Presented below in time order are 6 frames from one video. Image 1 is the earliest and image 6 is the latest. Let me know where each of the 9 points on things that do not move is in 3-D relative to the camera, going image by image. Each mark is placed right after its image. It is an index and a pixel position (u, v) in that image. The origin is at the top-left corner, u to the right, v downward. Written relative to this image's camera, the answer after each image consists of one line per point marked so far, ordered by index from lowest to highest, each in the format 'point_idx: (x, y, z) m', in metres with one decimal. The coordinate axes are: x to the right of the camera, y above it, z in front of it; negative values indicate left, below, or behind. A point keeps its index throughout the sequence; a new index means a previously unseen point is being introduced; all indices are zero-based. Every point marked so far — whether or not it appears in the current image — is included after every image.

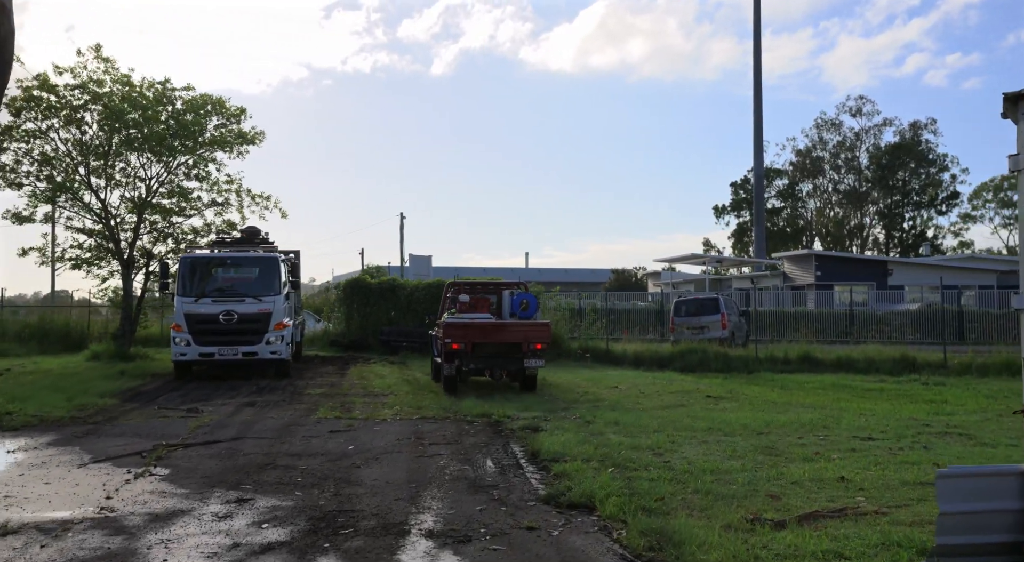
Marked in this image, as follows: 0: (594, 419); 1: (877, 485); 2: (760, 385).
0: (+1.1, -1.8, +11.0) m
1: (+3.0, -1.7, +7.0) m
2: (+5.2, -2.2, +17.9) m
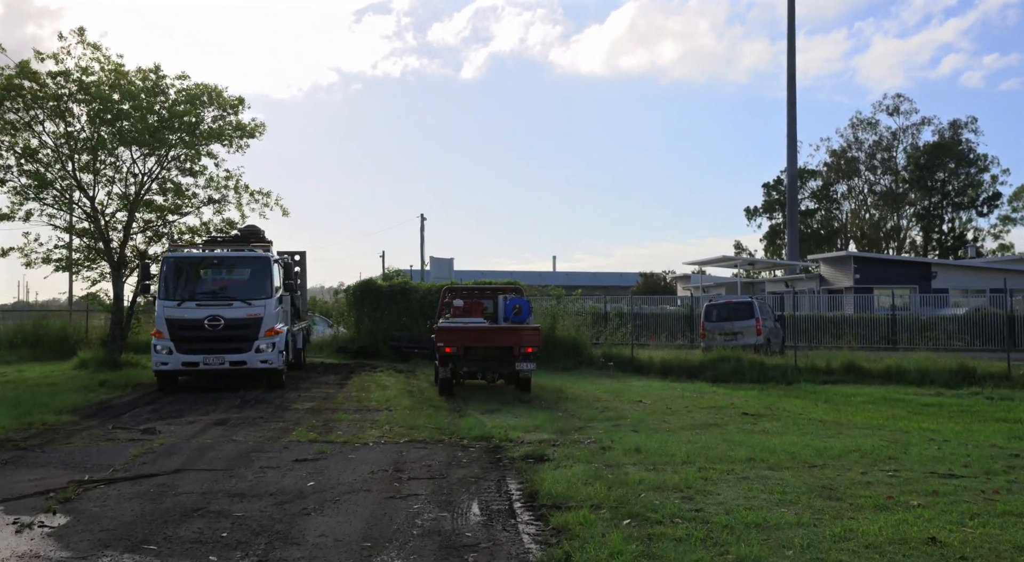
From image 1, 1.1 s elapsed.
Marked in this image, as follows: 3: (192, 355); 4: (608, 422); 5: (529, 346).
0: (+1.1, -1.8, +9.3) m
1: (+2.9, -1.7, +5.2) m
2: (+5.4, -2.2, +16.1) m
3: (-5.9, -1.4, +15.7) m
4: (+1.3, -2.0, +11.9) m
5: (+0.1, -1.3, +17.0) m
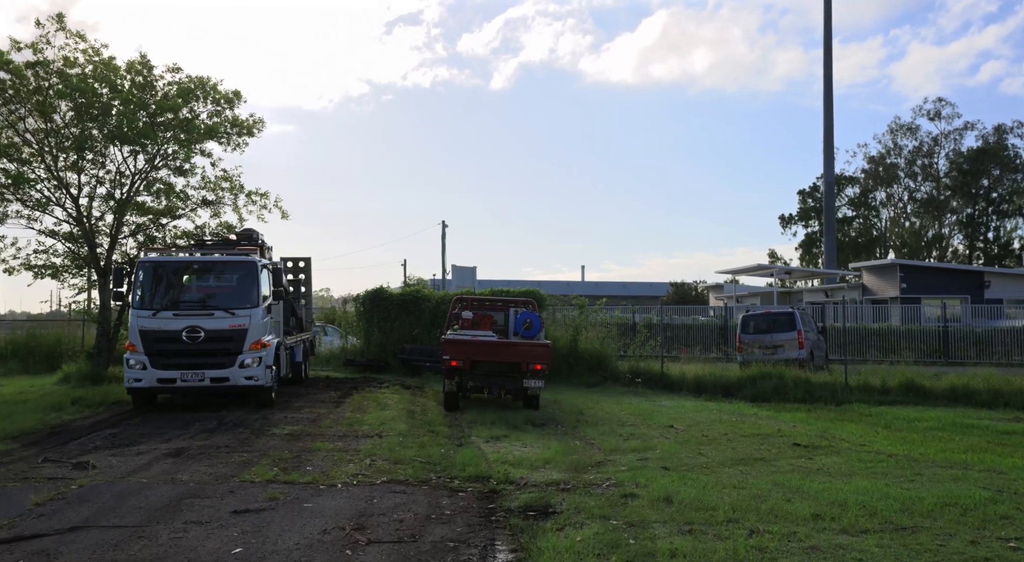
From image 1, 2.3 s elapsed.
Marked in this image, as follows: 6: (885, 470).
0: (+1.1, -1.8, +7.4) m
1: (+2.7, -1.7, +3.3) m
2: (+5.7, -2.3, +14.0) m
3: (-5.6, -1.5, +14.0) m
4: (+1.4, -2.0, +10.0) m
5: (+0.4, -1.4, +15.1) m
6: (+3.8, -1.9, +8.8) m
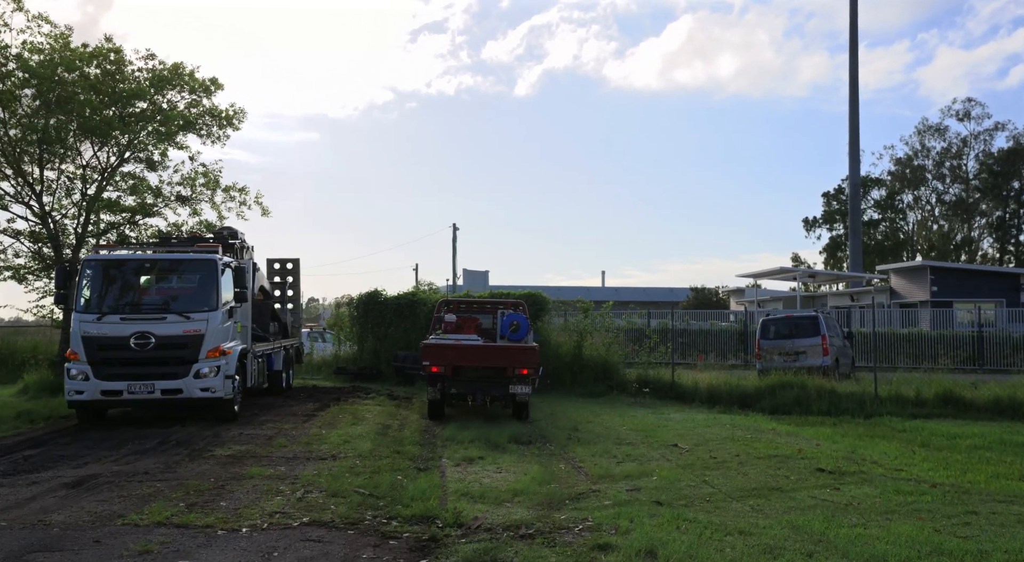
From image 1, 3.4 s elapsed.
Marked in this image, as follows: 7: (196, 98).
0: (+0.7, -1.8, +5.8) m
1: (+2.2, -1.6, +1.7) m
2: (+5.4, -2.3, +12.3) m
3: (-5.8, -1.5, +12.6) m
4: (+1.1, -2.0, +8.4) m
5: (+0.2, -1.4, +13.5) m
6: (+3.5, -1.9, +7.2) m
7: (-7.1, +4.1, +19.3) m
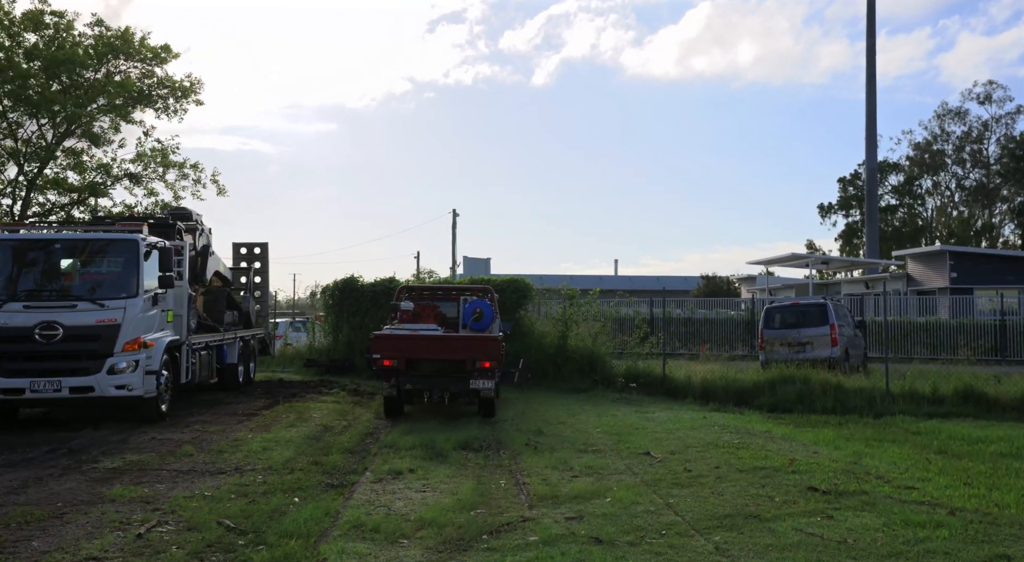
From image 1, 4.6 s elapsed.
0: (0.0, -1.6, +4.2) m
1: (+1.5, -1.5, +0.1) m
2: (+4.8, -2.1, +10.6) m
3: (-6.4, -1.3, +11.1) m
4: (+0.4, -1.8, +6.8) m
5: (-0.4, -1.1, +12.0) m
6: (+2.8, -1.7, +5.5) m
7: (-7.6, +4.4, +17.8) m
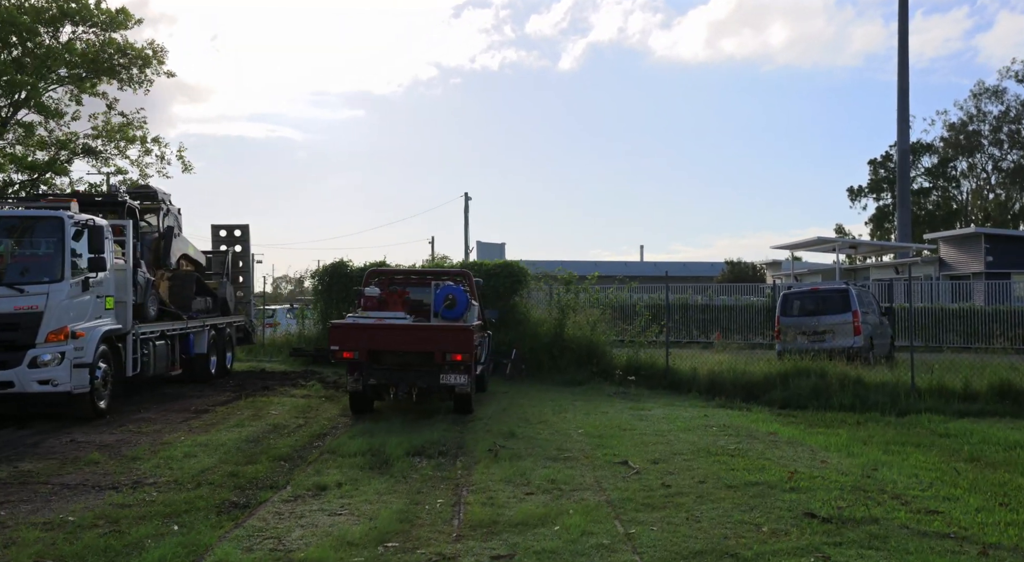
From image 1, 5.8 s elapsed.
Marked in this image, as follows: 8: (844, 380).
0: (-0.6, -1.5, +2.9) m
1: (+0.7, -1.4, -1.3) m
2: (+4.4, -1.9, +9.2) m
3: (-6.8, -1.1, +10.0) m
4: (-0.1, -1.7, +5.5) m
5: (-0.7, -0.9, +10.7) m
6: (+2.2, -1.6, +4.1) m
7: (-7.8, +4.7, +16.6) m
8: (+5.0, -1.5, +12.9) m
